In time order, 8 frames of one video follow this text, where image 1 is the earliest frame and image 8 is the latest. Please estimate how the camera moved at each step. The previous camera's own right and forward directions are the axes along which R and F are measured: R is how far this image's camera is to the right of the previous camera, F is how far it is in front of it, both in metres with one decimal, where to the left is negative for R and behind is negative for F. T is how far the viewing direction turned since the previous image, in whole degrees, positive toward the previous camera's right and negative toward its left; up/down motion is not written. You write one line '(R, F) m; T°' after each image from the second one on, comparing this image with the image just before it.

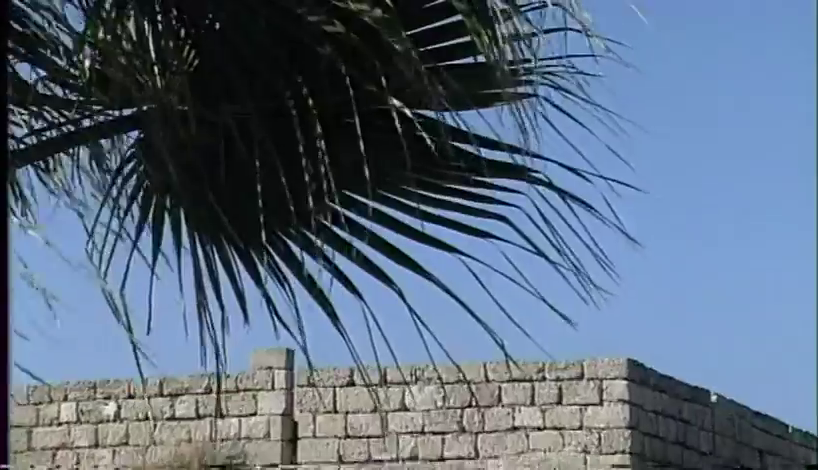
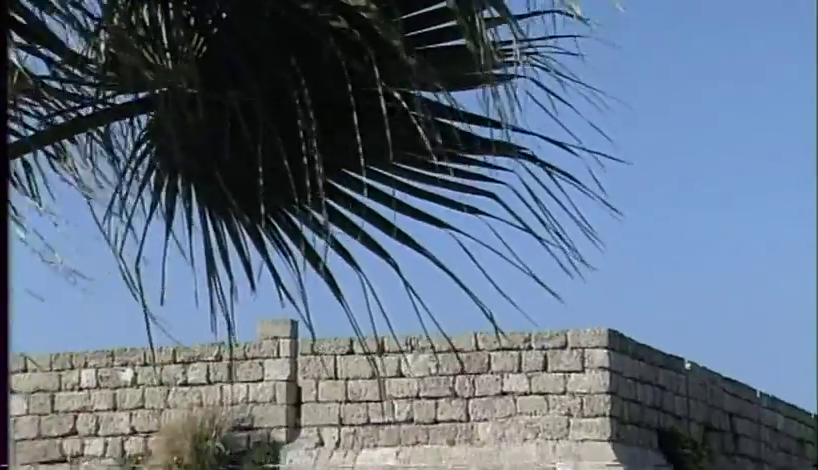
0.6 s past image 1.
(+0.5, -0.7) m; -2°
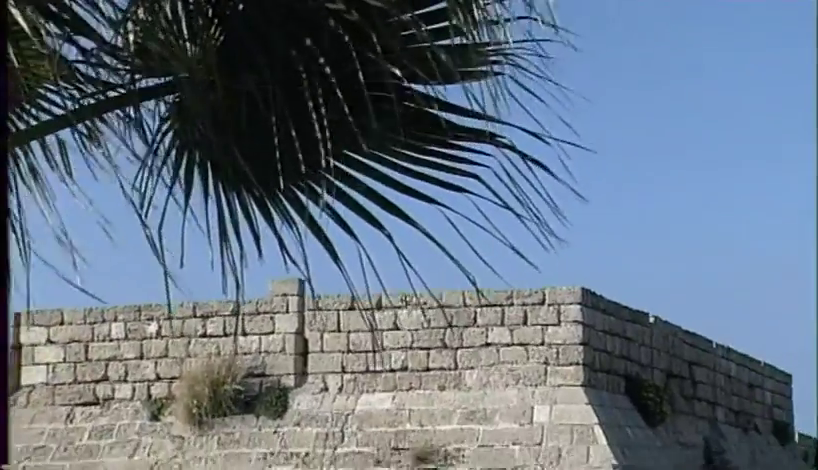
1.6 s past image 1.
(+0.1, -1.2) m; 0°
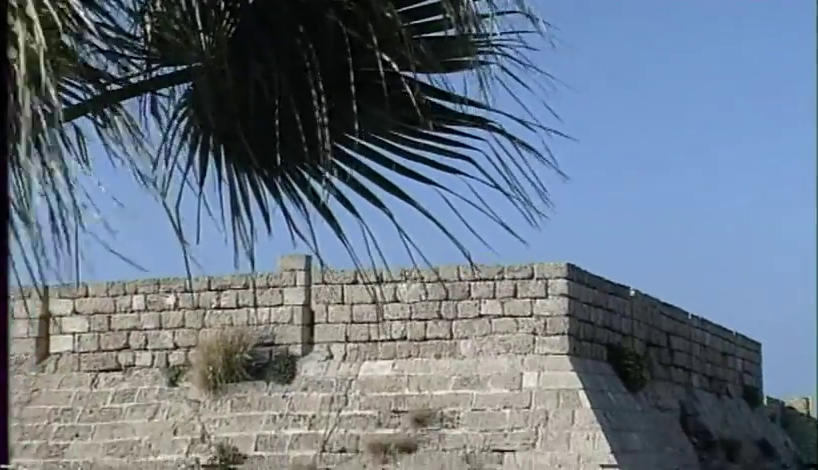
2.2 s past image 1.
(0.0, -0.9) m; 0°
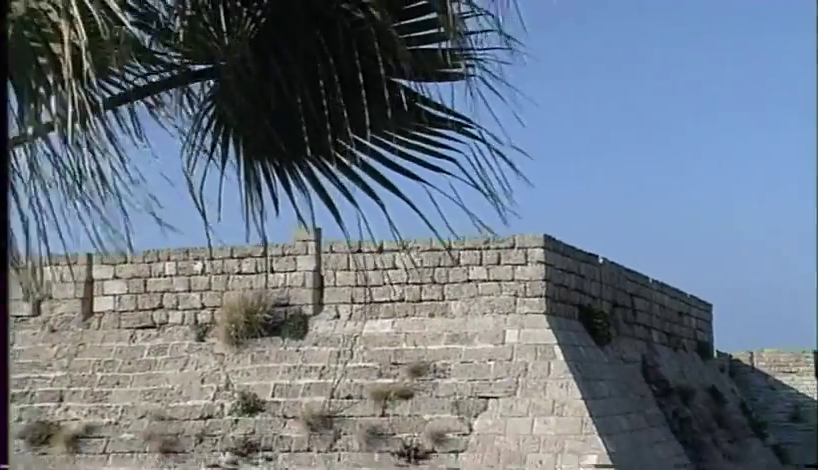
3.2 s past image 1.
(0.0, -1.8) m; 0°
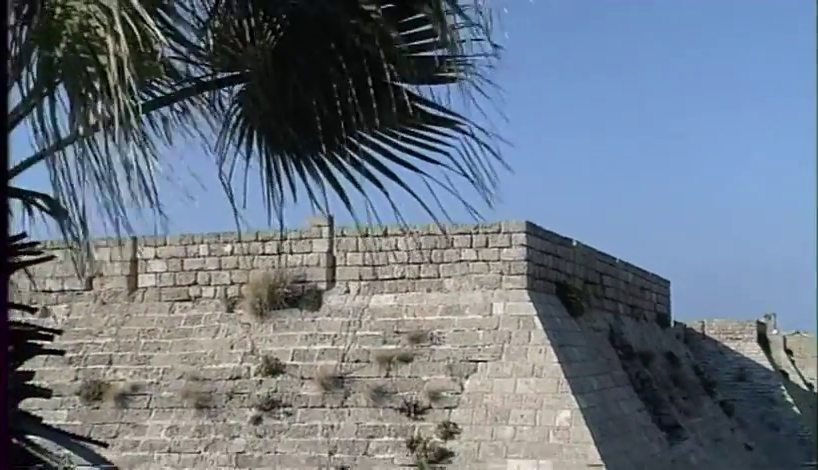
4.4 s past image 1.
(0.0, -2.3) m; 0°
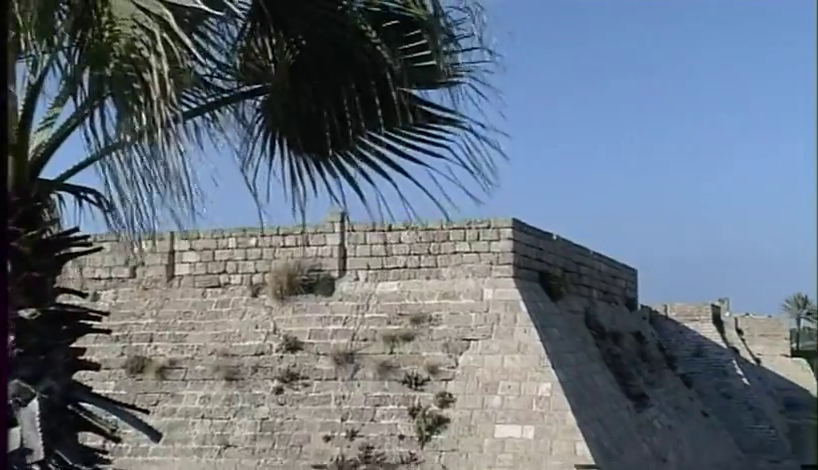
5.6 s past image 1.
(0.0, -2.5) m; 0°
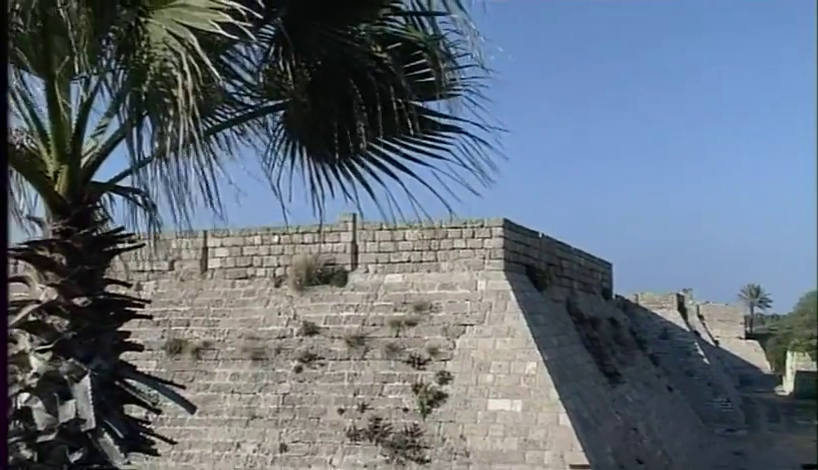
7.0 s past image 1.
(+0.1, -2.7) m; 0°
